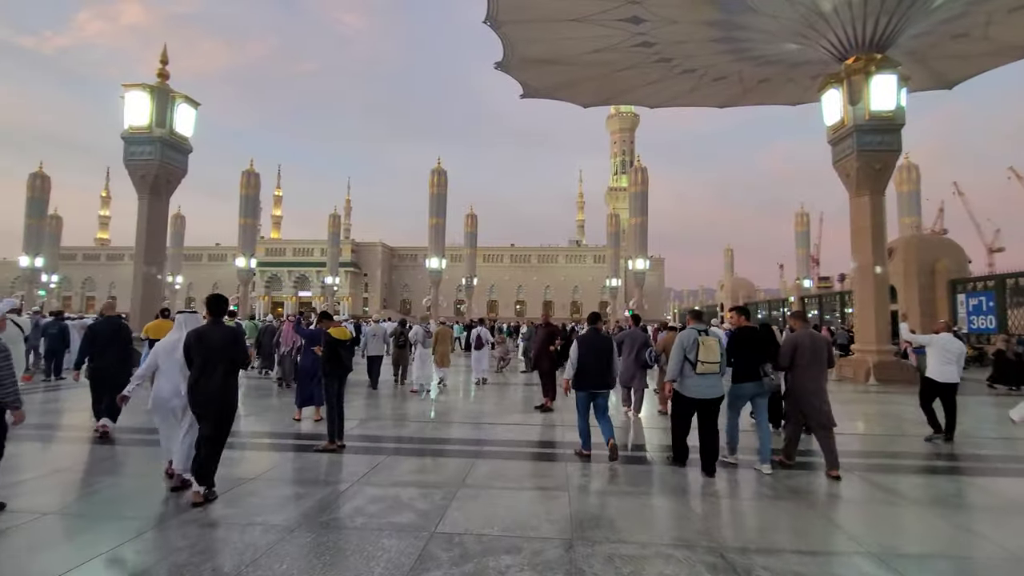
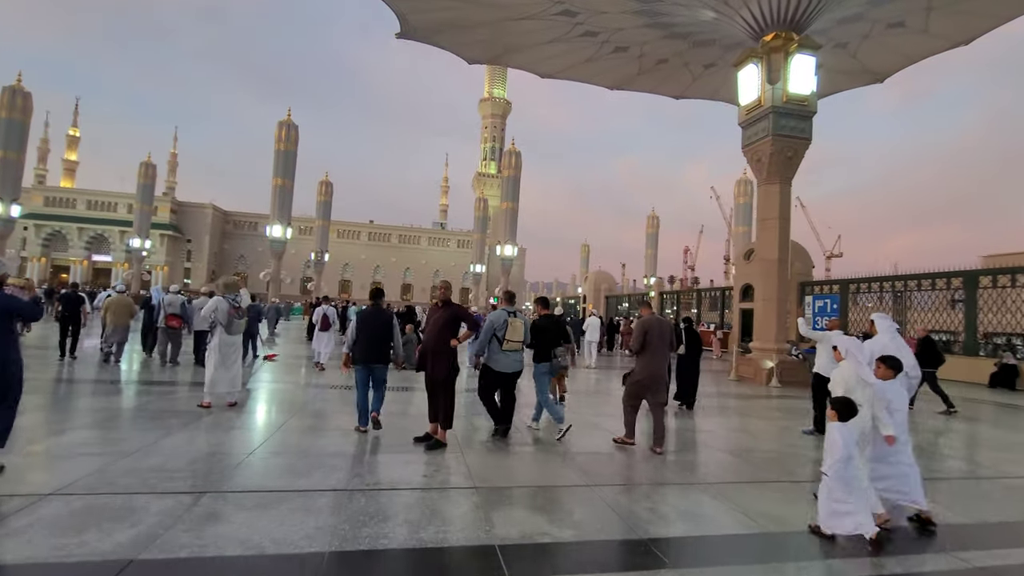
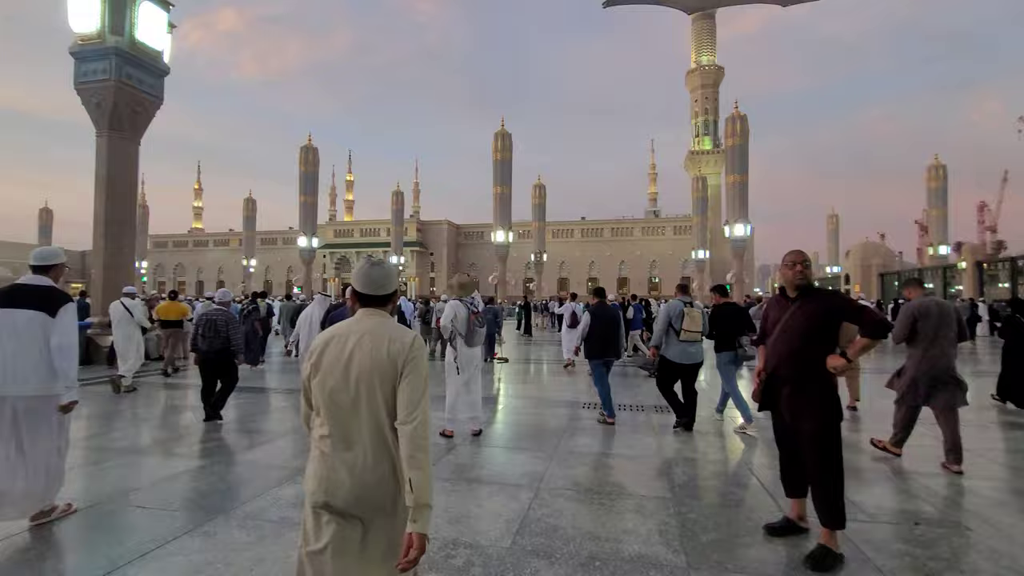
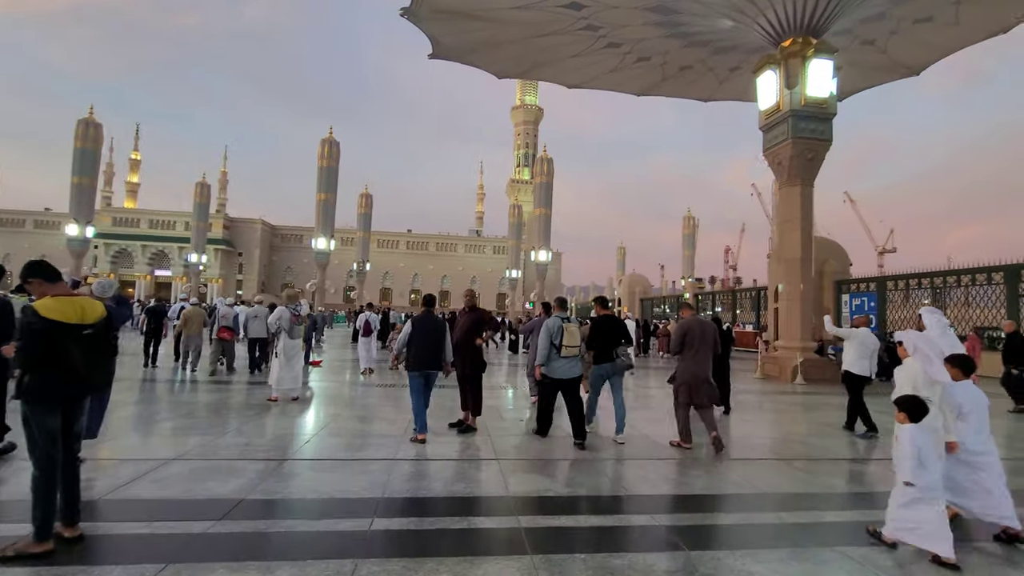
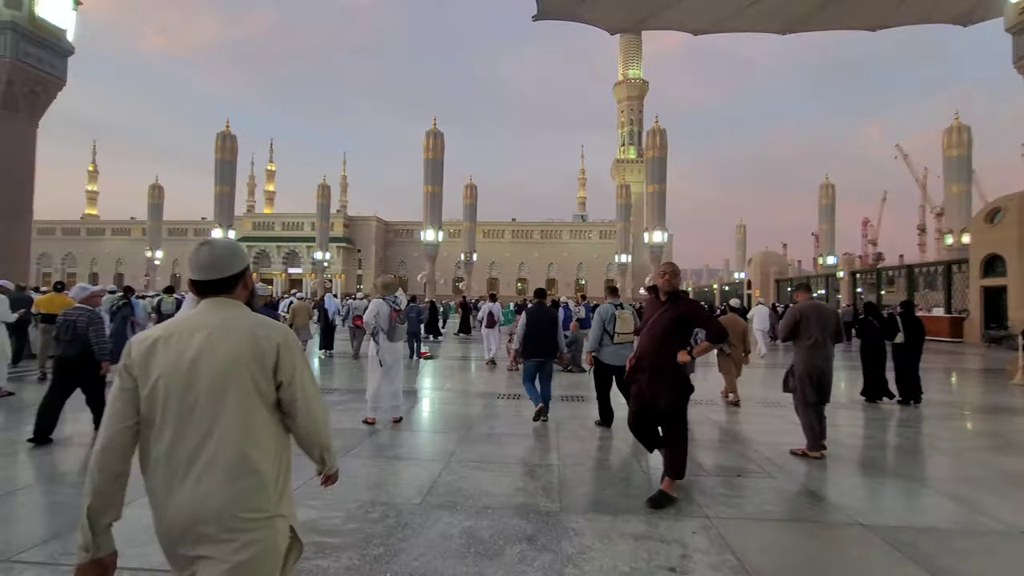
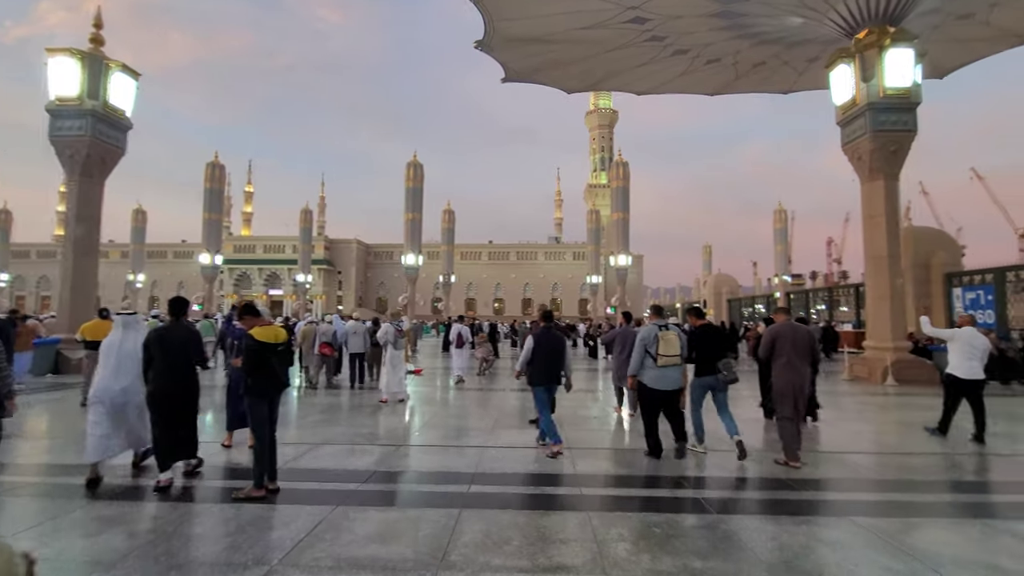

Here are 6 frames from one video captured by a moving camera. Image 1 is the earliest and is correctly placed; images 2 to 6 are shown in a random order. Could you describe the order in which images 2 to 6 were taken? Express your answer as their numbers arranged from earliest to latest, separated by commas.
6, 4, 2, 5, 3
